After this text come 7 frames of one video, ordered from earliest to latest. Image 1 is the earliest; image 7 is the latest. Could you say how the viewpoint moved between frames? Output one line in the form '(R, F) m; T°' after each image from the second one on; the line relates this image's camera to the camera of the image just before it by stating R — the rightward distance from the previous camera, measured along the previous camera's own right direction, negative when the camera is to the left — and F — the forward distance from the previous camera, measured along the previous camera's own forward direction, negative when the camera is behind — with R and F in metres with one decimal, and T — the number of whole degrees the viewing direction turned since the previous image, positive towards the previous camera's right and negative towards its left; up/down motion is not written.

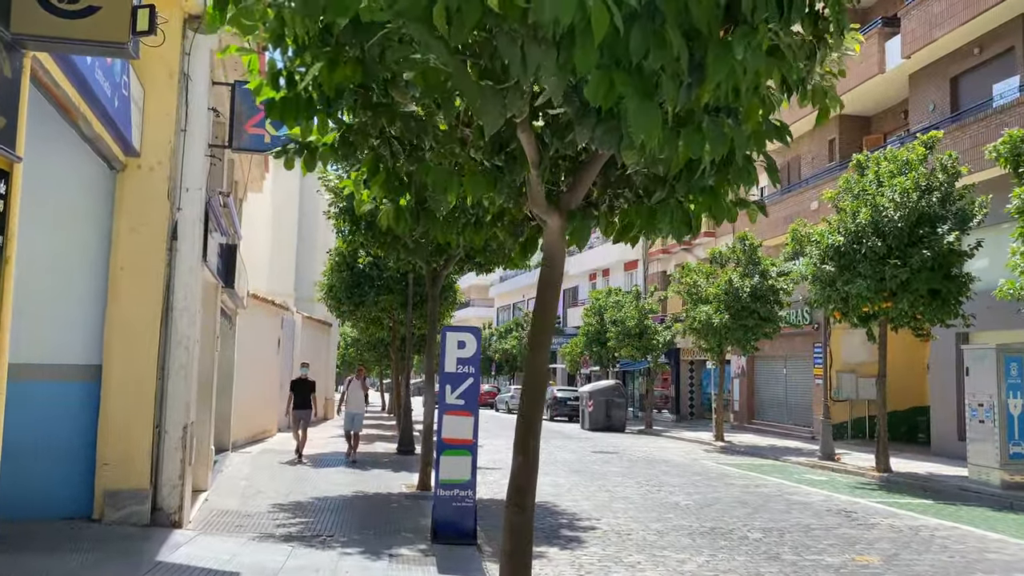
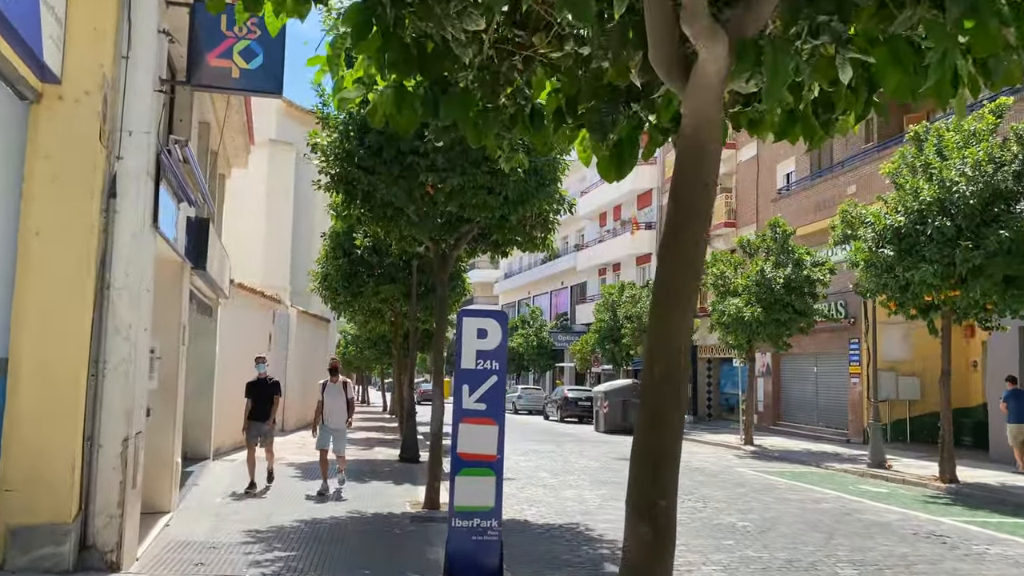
(-0.3, +1.9) m; 0°
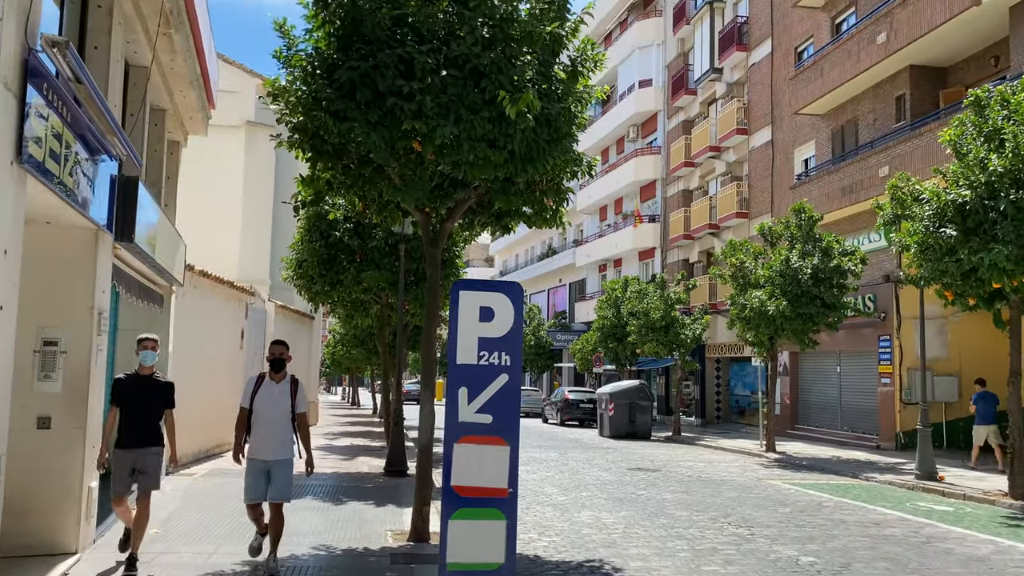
(-0.1, +2.1) m; 0°
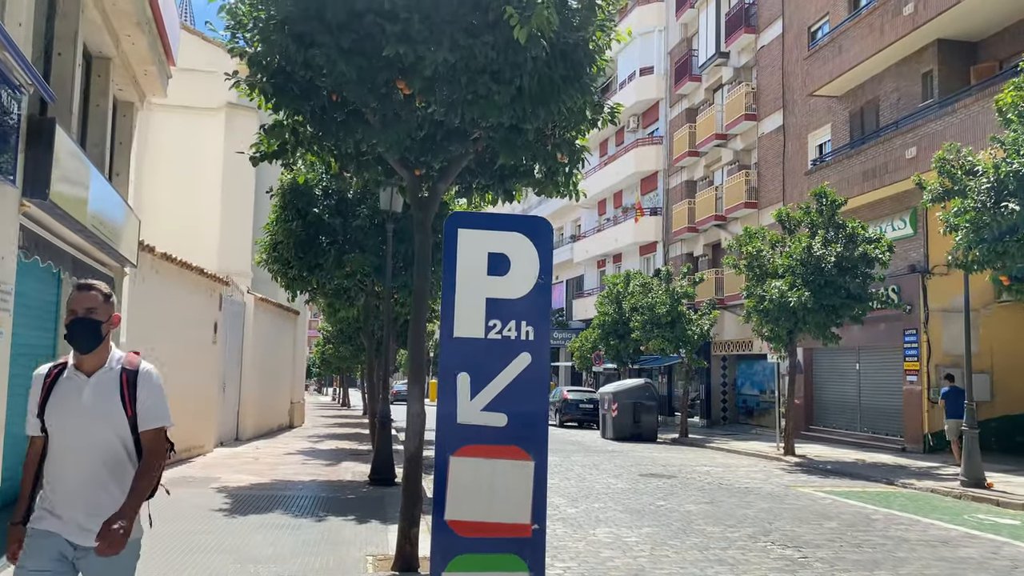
(-0.1, +1.6) m; 0°
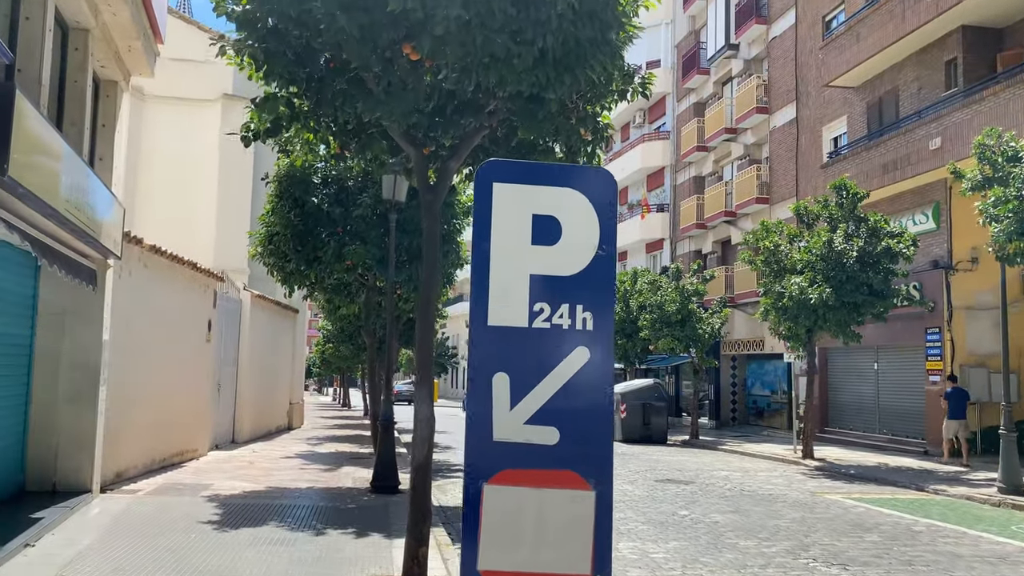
(-0.2, +0.8) m; 0°
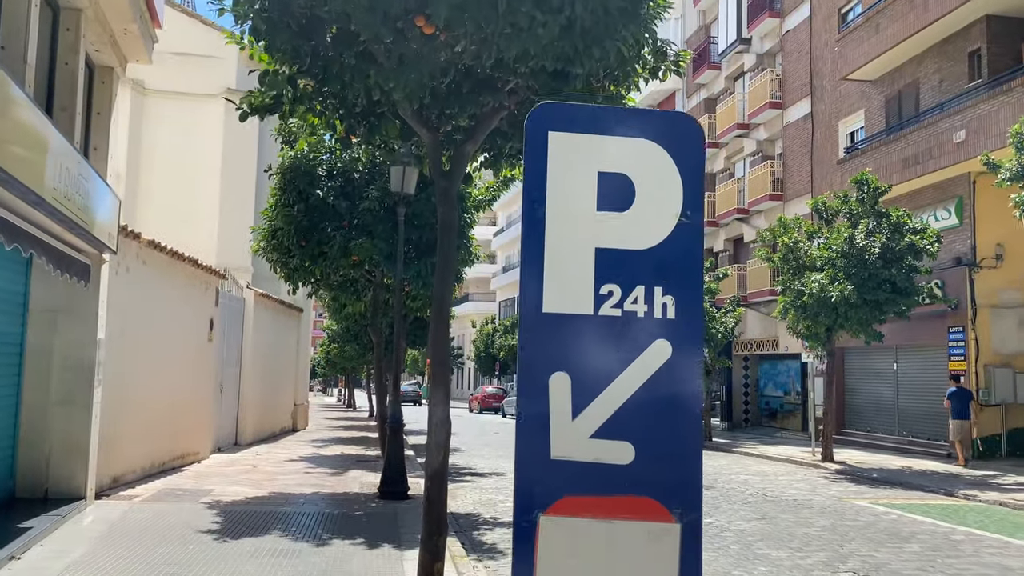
(-0.1, +0.5) m; 0°
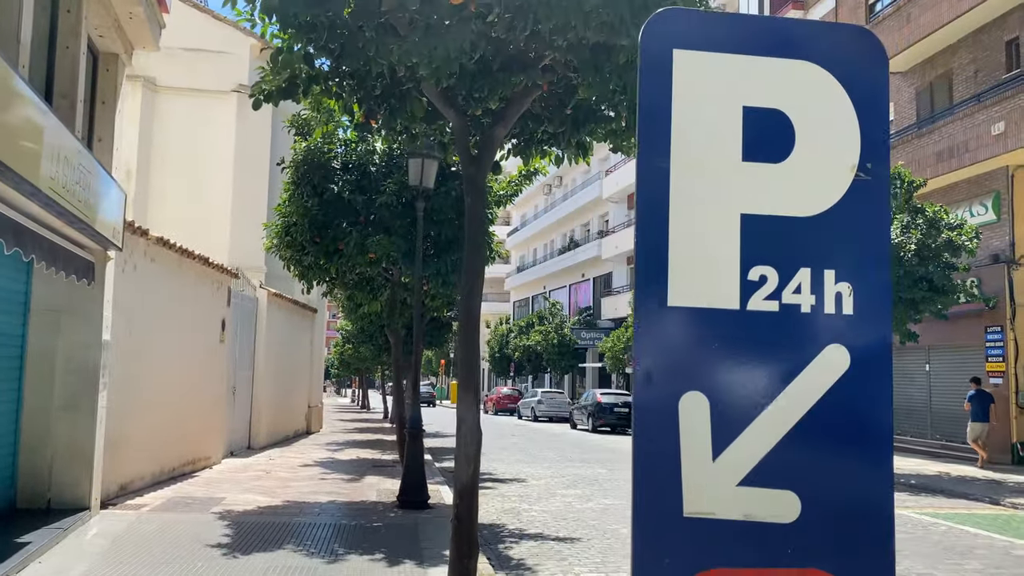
(-0.2, +0.6) m; -1°
